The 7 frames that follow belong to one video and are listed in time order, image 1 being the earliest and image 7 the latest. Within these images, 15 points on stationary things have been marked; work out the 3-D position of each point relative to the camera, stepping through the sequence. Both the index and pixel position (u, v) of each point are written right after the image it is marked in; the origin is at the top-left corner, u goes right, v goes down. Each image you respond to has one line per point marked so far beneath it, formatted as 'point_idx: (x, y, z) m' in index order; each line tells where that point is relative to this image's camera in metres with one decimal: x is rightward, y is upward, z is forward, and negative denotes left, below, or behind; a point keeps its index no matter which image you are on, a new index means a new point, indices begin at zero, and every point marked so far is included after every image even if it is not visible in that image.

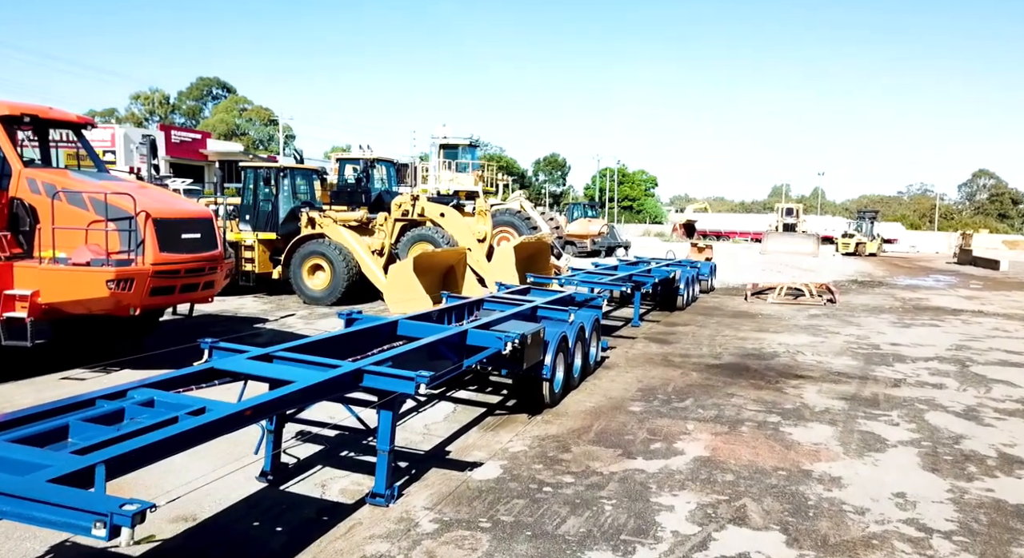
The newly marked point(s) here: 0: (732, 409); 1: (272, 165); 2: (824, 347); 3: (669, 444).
0: (+2.0, -1.2, +7.6) m
1: (-3.8, +1.8, +13.1) m
2: (+4.3, -0.9, +11.4) m
3: (+1.2, -1.3, +6.4) m
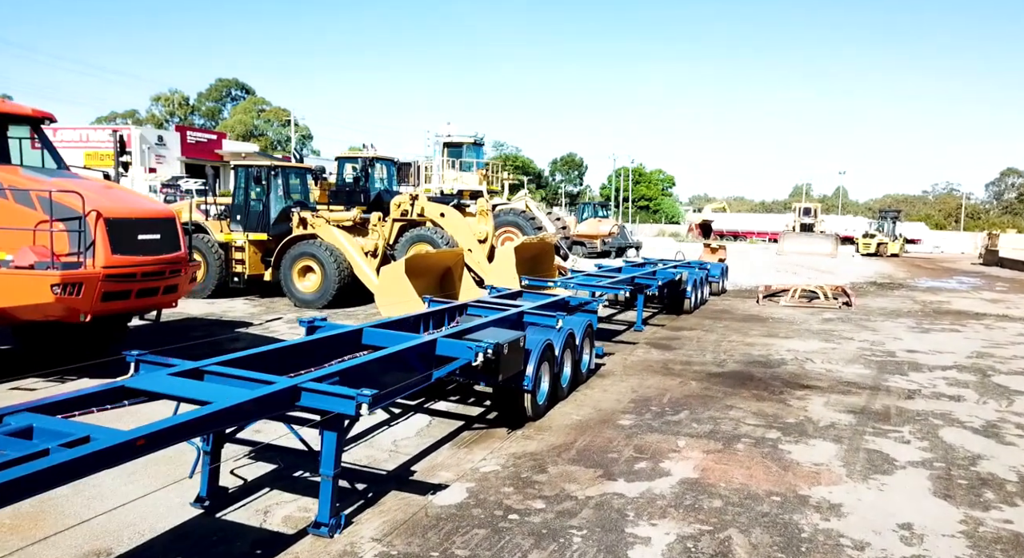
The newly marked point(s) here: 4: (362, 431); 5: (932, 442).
0: (+1.8, -1.2, +7.0) m
1: (-3.9, +1.8, +12.7) m
2: (+4.3, -1.0, +10.8) m
3: (+1.0, -1.3, +5.9) m
4: (-1.1, -1.1, +6.1) m
5: (+3.3, -1.3, +6.5) m
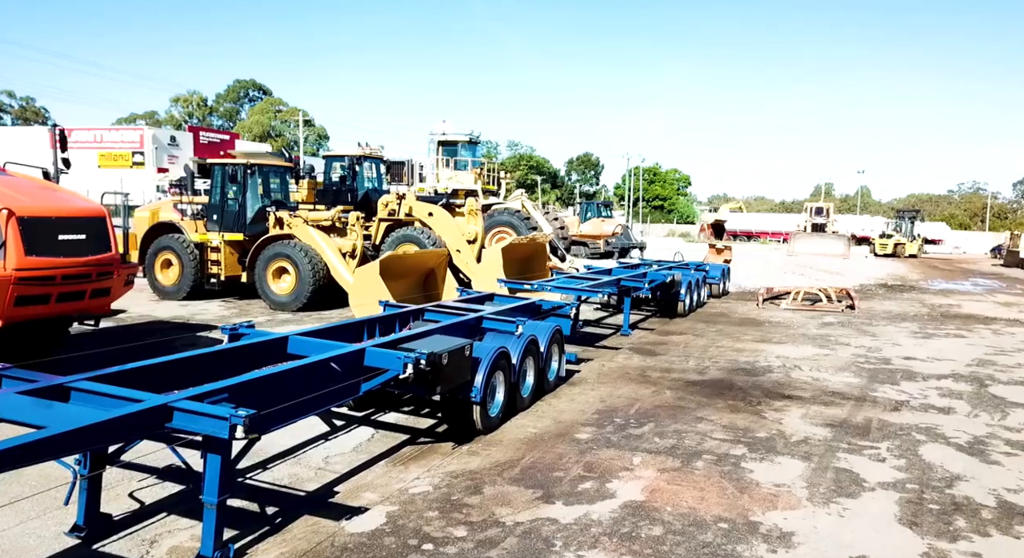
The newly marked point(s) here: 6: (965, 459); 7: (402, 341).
0: (+1.4, -1.3, +6.6) m
1: (-4.1, +1.8, +12.4) m
2: (+3.9, -1.0, +10.3) m
3: (+0.6, -1.4, +5.4) m
4: (-1.5, -1.2, +5.7) m
5: (+2.9, -1.3, +6.0) m
6: (+3.3, -1.3, +6.1) m
7: (-0.8, -0.4, +5.6) m
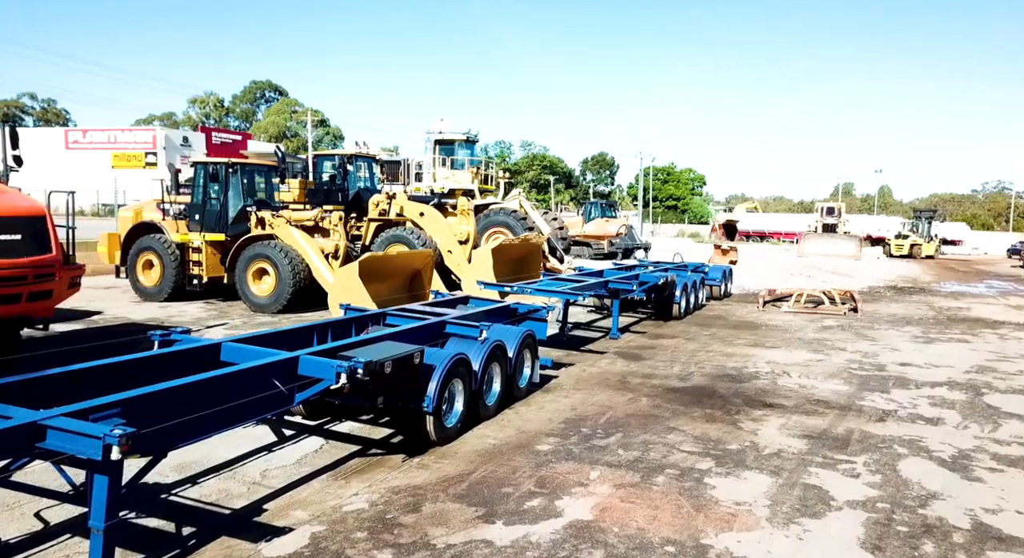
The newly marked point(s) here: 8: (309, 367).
0: (+1.1, -1.3, +6.2) m
1: (-4.3, +1.7, +12.2) m
2: (+3.7, -1.0, +9.9) m
3: (+0.2, -1.4, +5.1) m
4: (-1.9, -1.2, +5.5) m
5: (+2.6, -1.4, +5.7) m
6: (+3.0, -1.4, +5.7) m
7: (-1.1, -0.4, +5.3) m
8: (-1.2, -0.5, +4.9) m
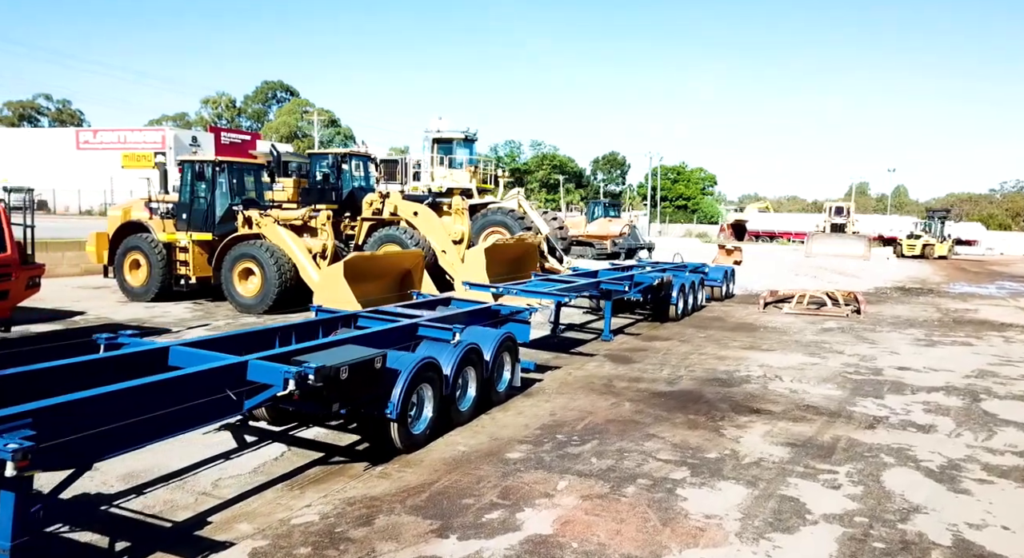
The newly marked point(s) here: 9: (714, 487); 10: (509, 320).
0: (+0.9, -1.3, +6.0) m
1: (-4.4, +1.7, +12.0) m
2: (+3.5, -1.1, +9.7) m
3: (0.0, -1.4, +4.9) m
4: (-2.1, -1.2, +5.3) m
5: (+2.3, -1.4, +5.4) m
6: (+2.8, -1.4, +5.4) m
7: (-1.3, -0.5, +5.1) m
8: (-1.5, -0.5, +4.7) m
9: (+1.3, -1.4, +5.4) m
10: (0.0, -0.4, +8.4) m
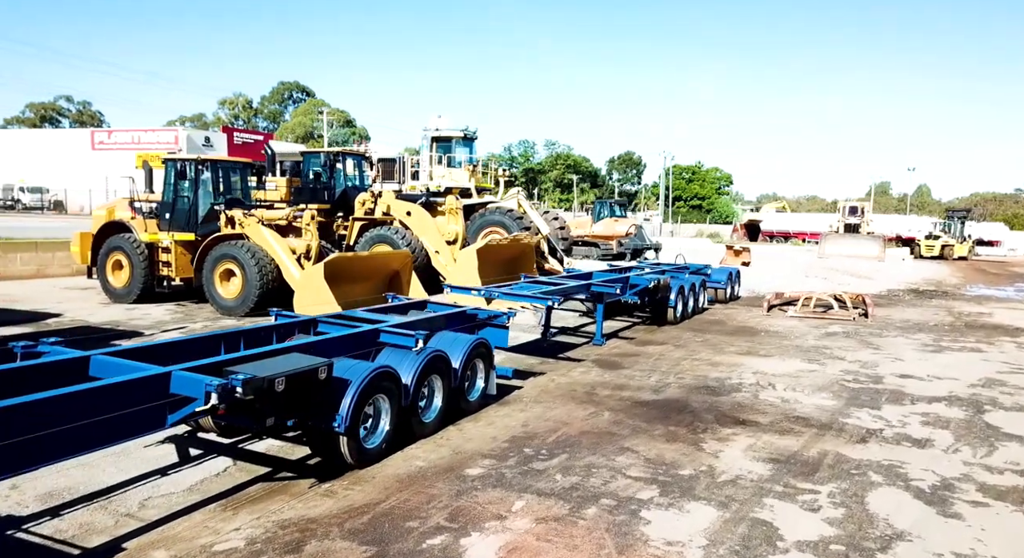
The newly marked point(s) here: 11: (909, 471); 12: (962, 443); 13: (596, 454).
0: (+0.6, -1.3, +5.6) m
1: (-4.6, +1.7, +11.7) m
2: (+3.3, -1.1, +9.2) m
3: (-0.3, -1.4, +4.5) m
4: (-2.4, -1.2, +4.9) m
5: (+2.0, -1.4, +5.0) m
6: (+2.5, -1.4, +5.0) m
7: (-1.6, -0.5, +4.8) m
8: (-1.8, -0.6, +4.4) m
9: (+1.0, -1.4, +5.0) m
10: (-0.3, -0.4, +8.0) m
11: (+2.8, -1.3, +5.8) m
12: (+3.6, -1.3, +6.6) m
13: (+0.6, -1.3, +6.1) m
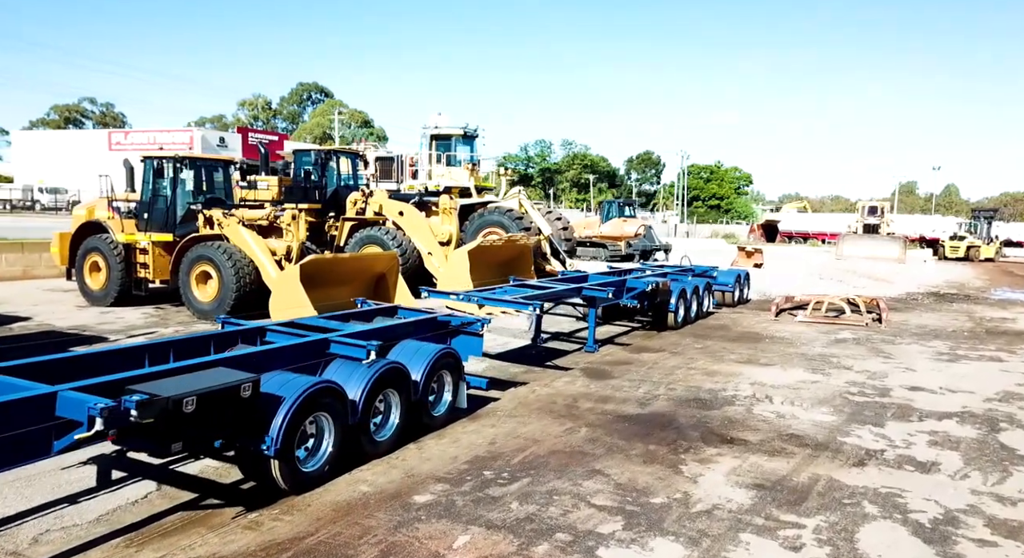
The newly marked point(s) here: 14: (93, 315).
0: (+0.3, -1.4, +5.1) m
1: (-4.7, +1.7, +11.3) m
2: (+3.1, -1.1, +8.6) m
3: (-0.6, -1.5, +4.0) m
4: (-2.7, -1.3, +4.5) m
5: (+1.7, -1.4, +4.4) m
6: (+2.2, -1.5, +4.4) m
7: (-1.9, -0.5, +4.3) m
8: (-2.1, -0.6, +3.9) m
9: (+0.7, -1.4, +4.5) m
10: (-0.5, -0.5, +7.5) m
11: (+2.5, -1.4, +5.2) m
12: (+3.3, -1.4, +6.0) m
13: (+0.3, -1.3, +5.6) m
14: (-5.5, -0.5, +10.9) m
